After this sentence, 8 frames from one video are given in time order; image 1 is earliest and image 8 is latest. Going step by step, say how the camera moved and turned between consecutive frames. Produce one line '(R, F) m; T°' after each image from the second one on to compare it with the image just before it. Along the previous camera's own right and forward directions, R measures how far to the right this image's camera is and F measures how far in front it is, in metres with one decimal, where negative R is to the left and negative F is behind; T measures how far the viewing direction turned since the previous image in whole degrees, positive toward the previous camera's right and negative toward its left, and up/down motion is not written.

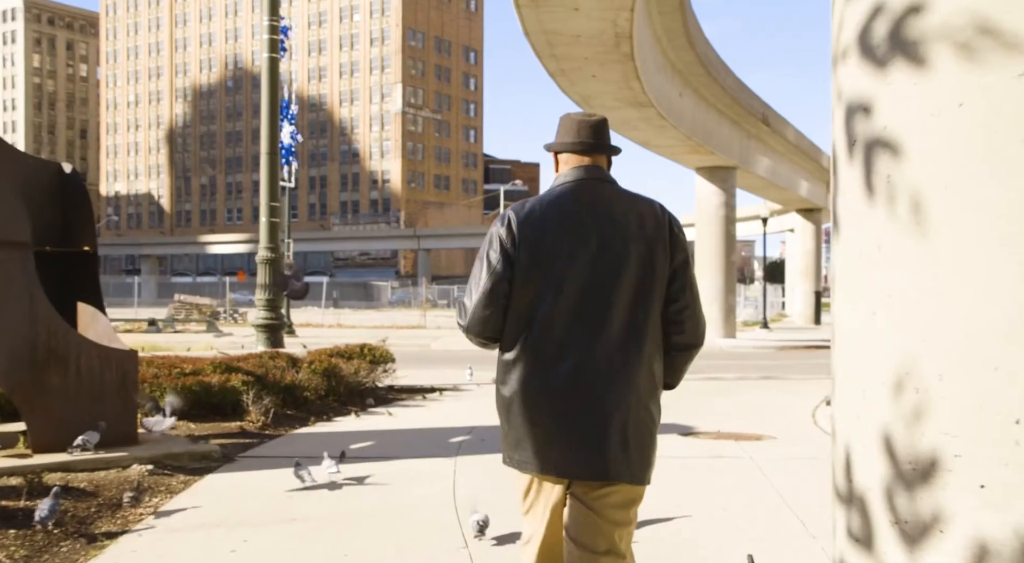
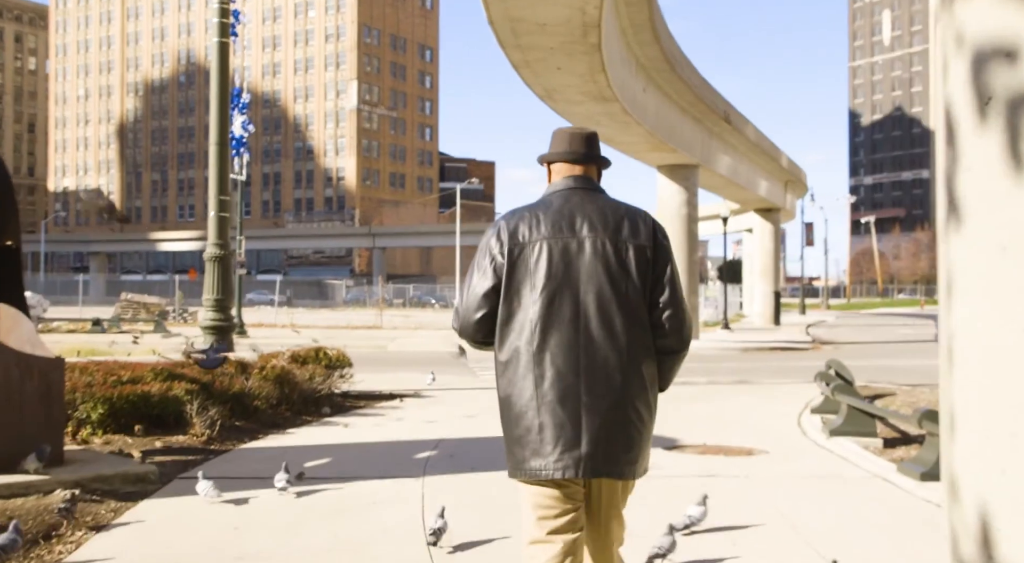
(-0.1, +0.8) m; +2°
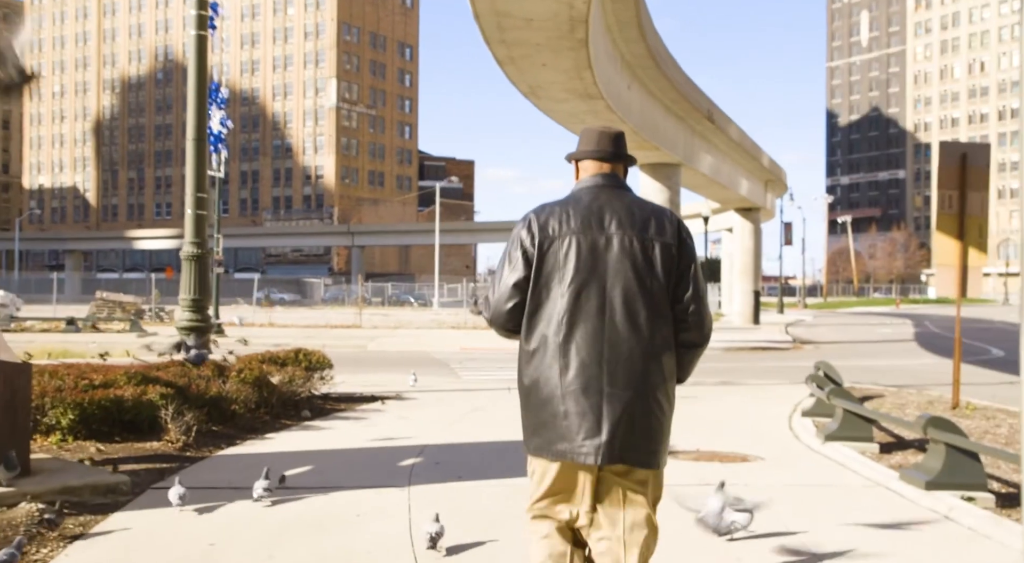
(-0.1, +0.3) m; +1°
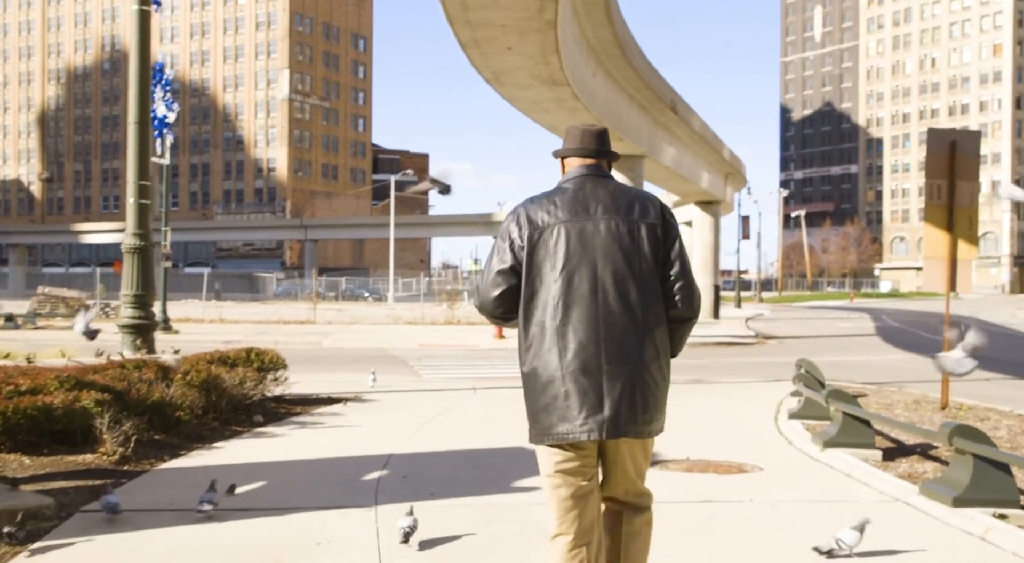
(-0.2, +0.9) m; +2°
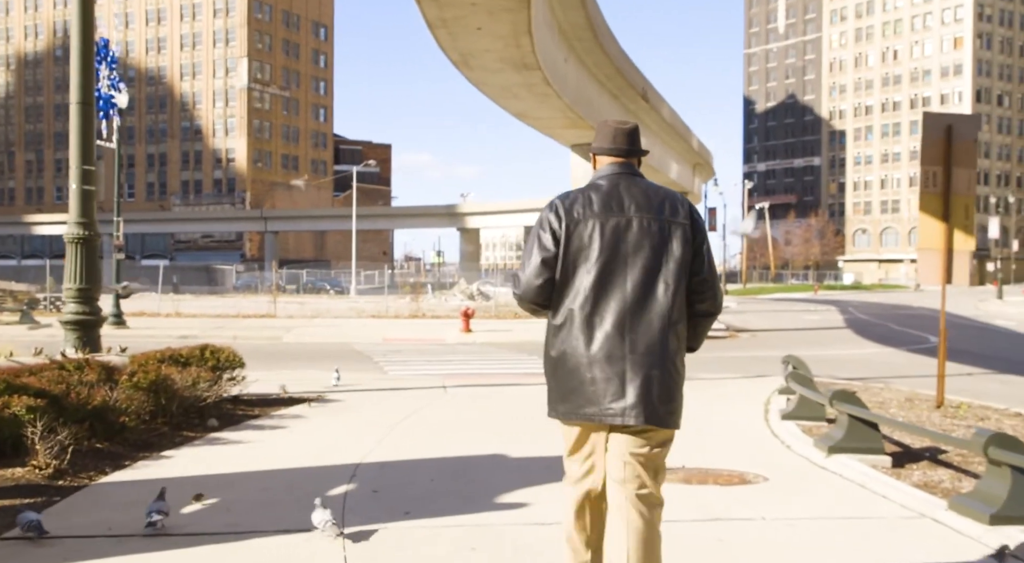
(-0.1, +0.8) m; +2°
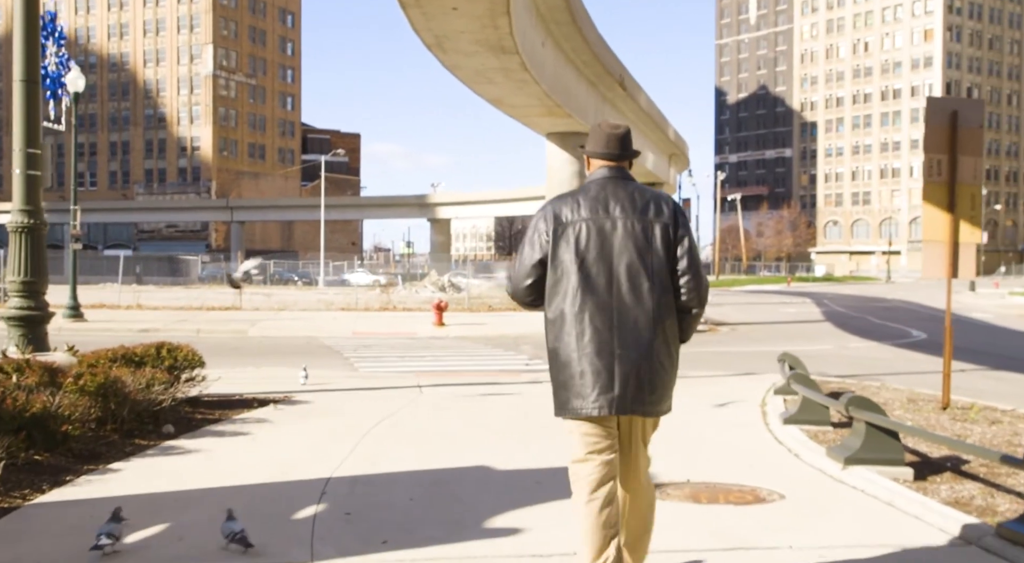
(-0.1, +0.8) m; +2°
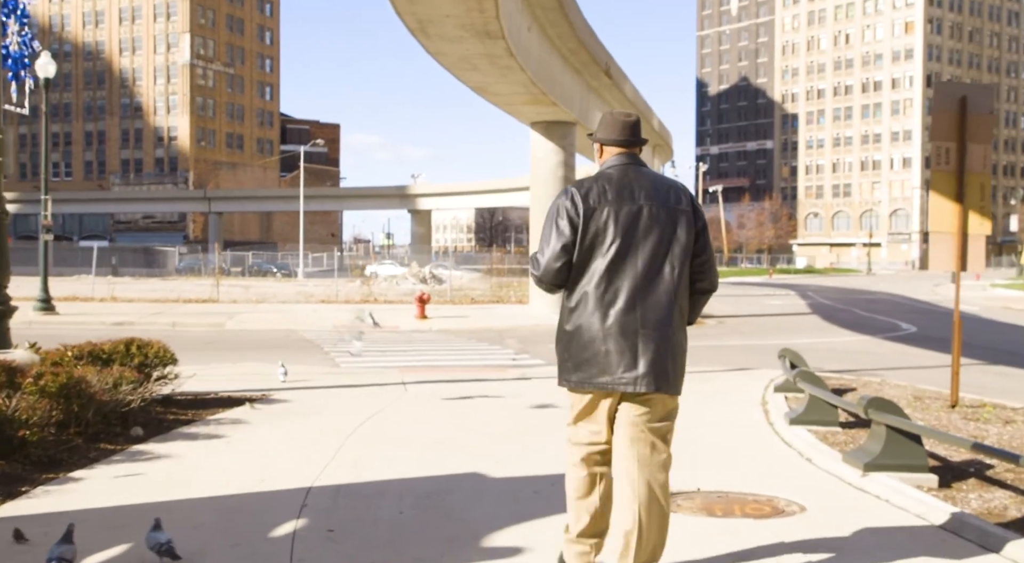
(-0.1, +0.6) m; +1°
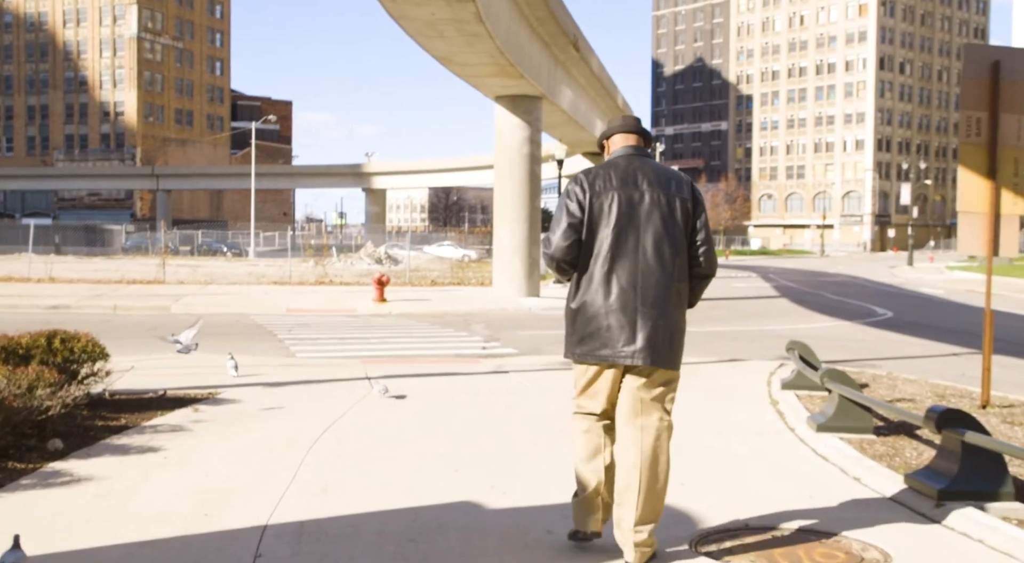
(-0.3, +1.4) m; +2°
